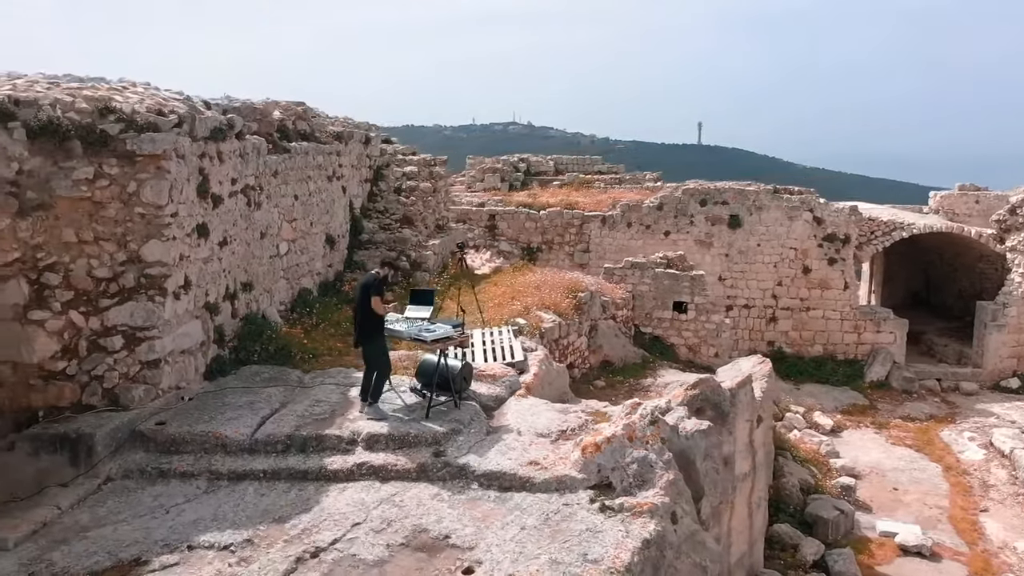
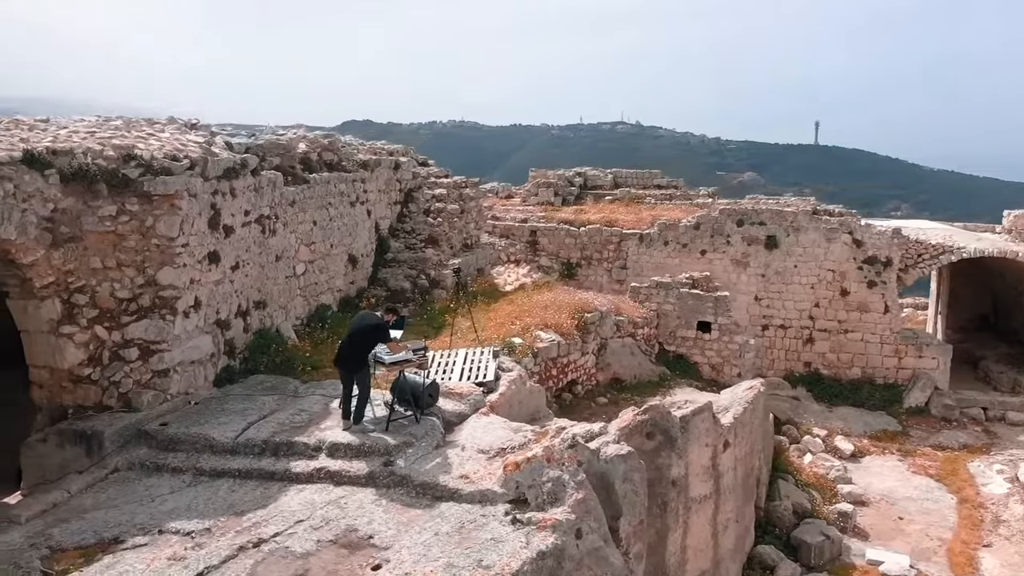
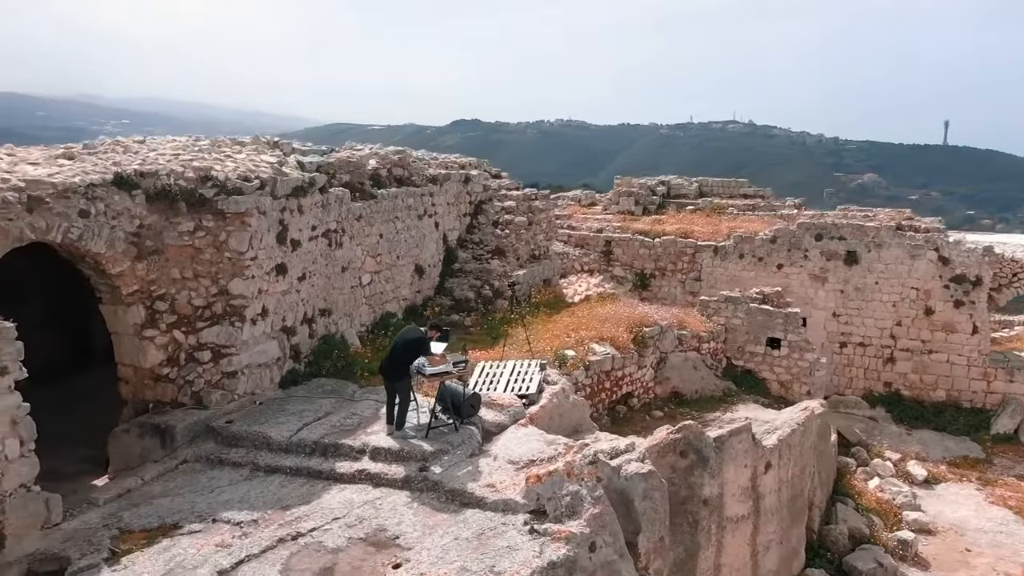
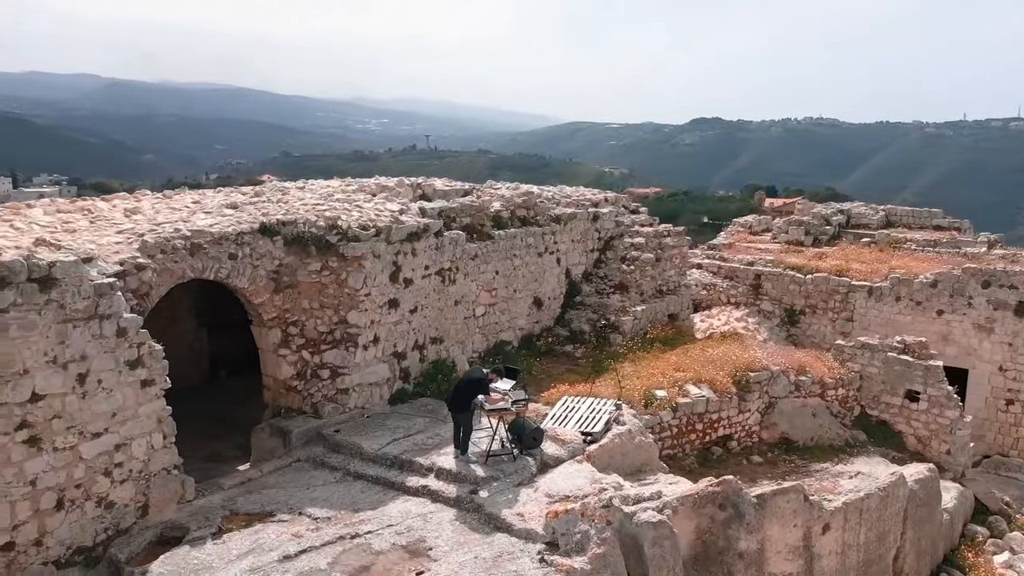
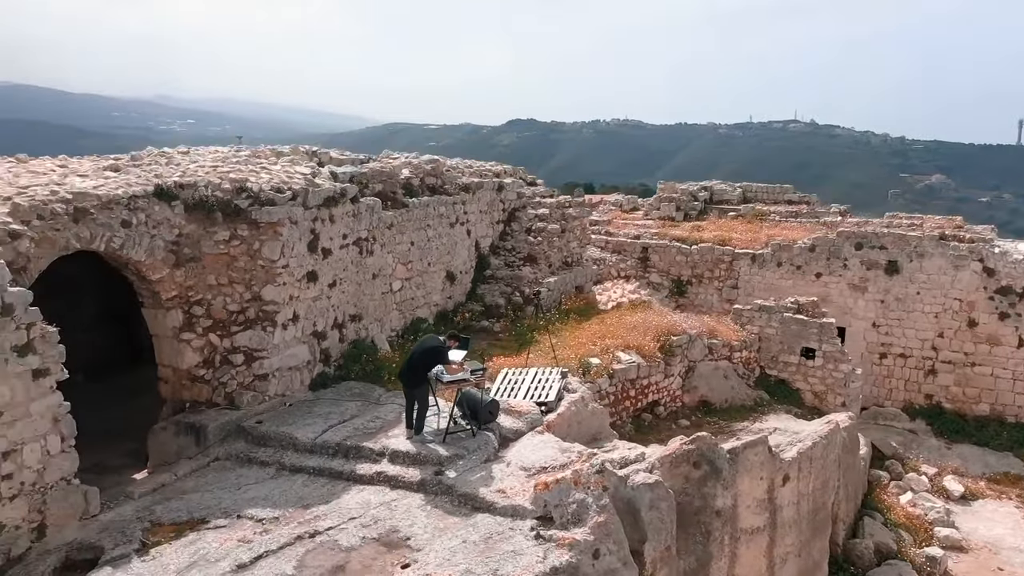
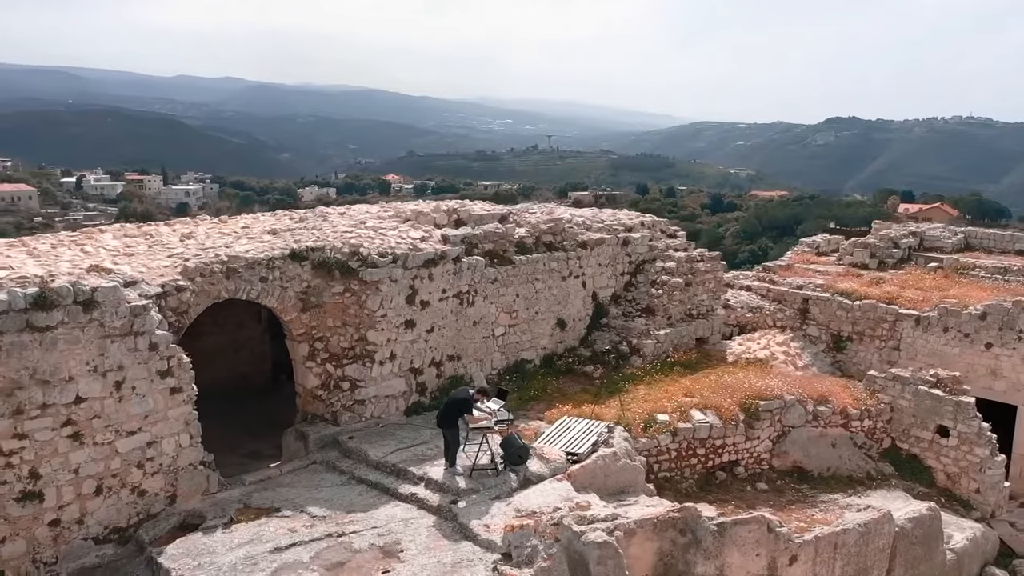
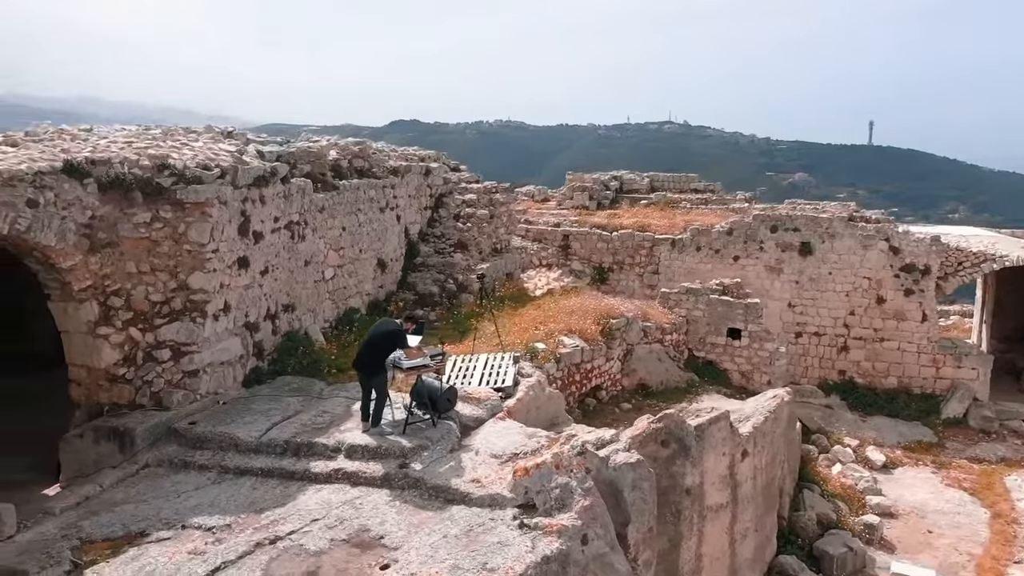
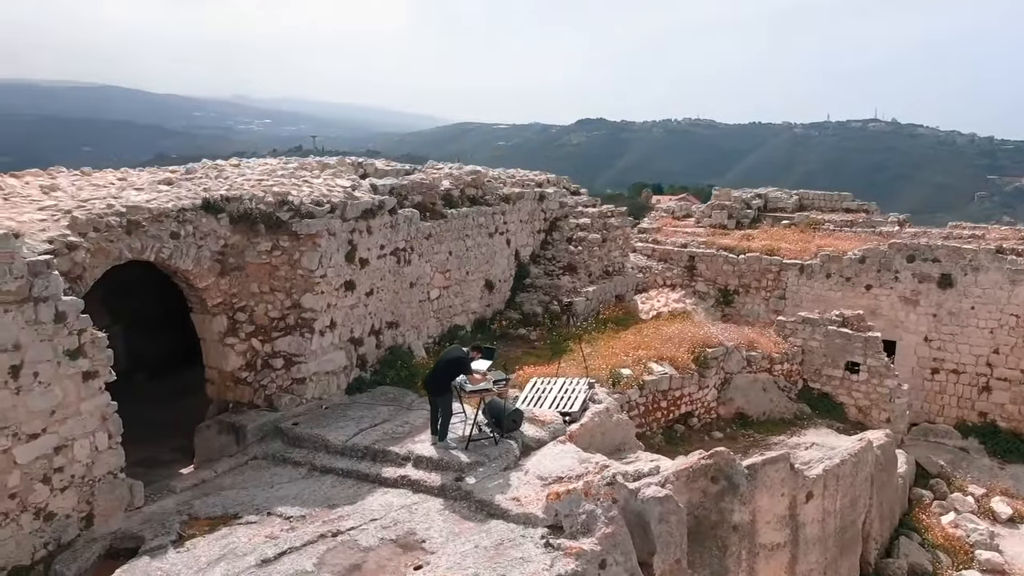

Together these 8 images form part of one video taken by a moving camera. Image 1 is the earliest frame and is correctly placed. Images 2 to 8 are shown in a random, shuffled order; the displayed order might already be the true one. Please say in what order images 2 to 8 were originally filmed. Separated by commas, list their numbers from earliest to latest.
2, 7, 3, 5, 8, 4, 6
